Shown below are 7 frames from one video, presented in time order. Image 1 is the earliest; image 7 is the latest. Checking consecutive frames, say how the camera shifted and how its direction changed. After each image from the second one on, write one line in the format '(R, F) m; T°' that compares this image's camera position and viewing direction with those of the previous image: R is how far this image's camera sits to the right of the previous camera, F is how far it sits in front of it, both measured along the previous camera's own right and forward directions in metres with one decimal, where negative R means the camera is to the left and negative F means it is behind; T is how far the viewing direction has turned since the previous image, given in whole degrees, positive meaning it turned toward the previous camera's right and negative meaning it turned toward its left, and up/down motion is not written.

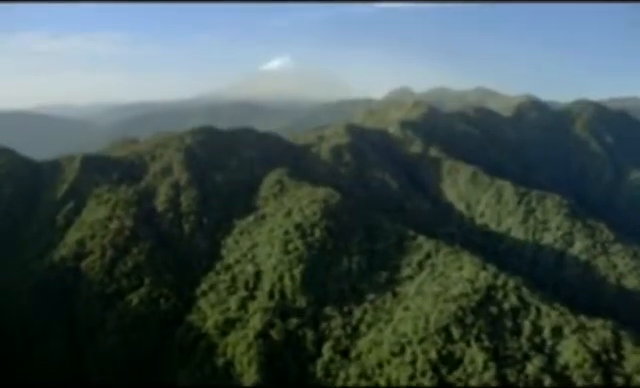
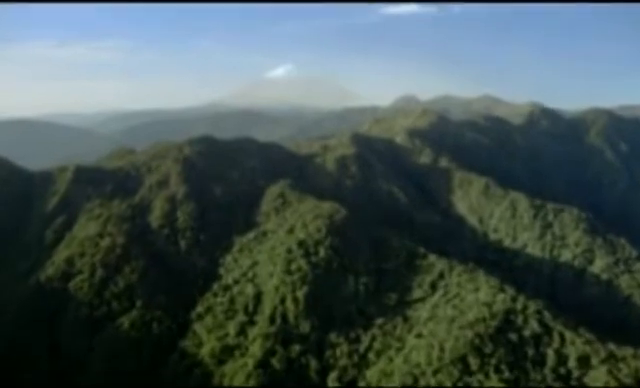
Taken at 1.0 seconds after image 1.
(0.0, +5.3) m; 0°
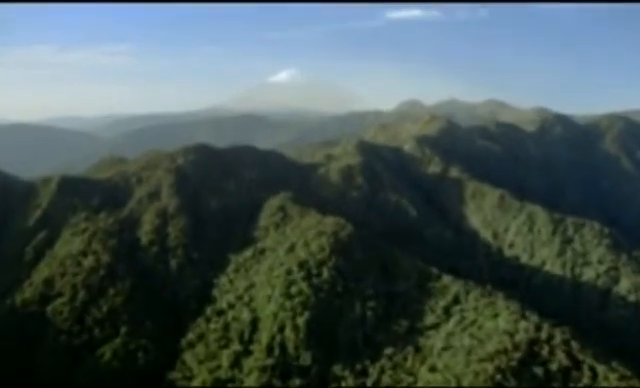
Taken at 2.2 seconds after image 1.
(0.0, +6.6) m; 0°
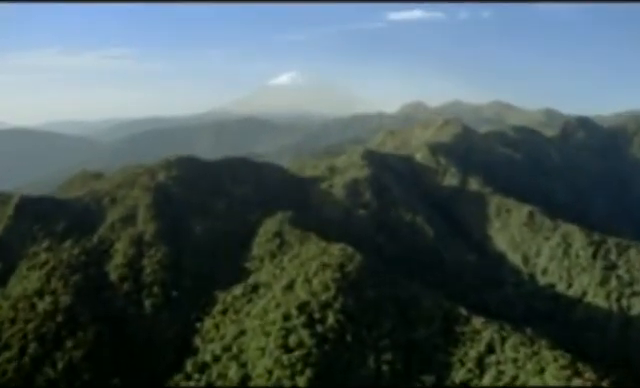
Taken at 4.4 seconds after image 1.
(-0.1, +12.2) m; 0°
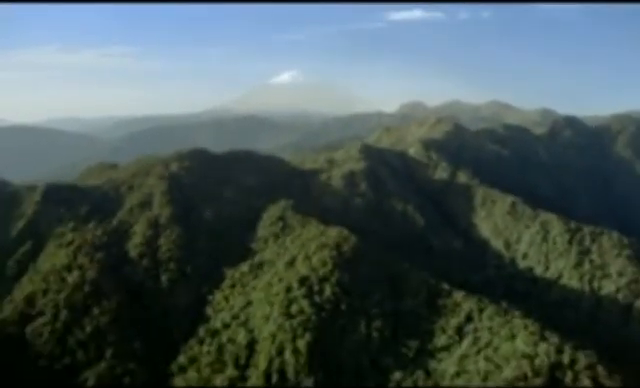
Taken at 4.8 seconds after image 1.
(+0.1, -7.2) m; 0°
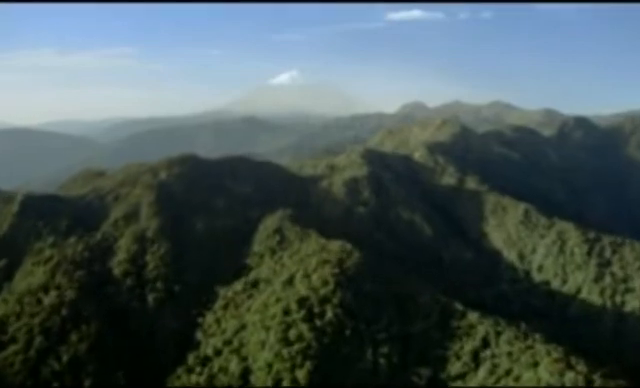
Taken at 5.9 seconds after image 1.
(0.0, +5.9) m; 0°
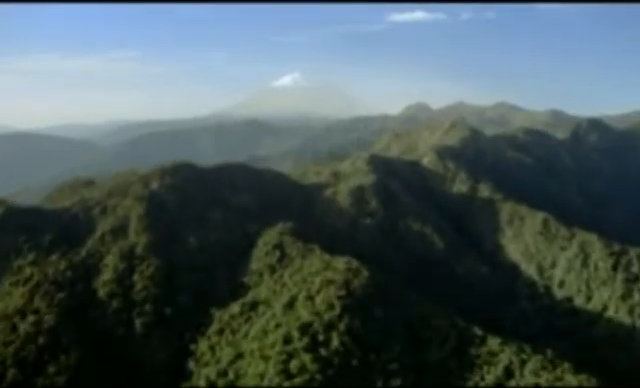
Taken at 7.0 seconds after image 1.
(-0.1, +5.7) m; 0°
